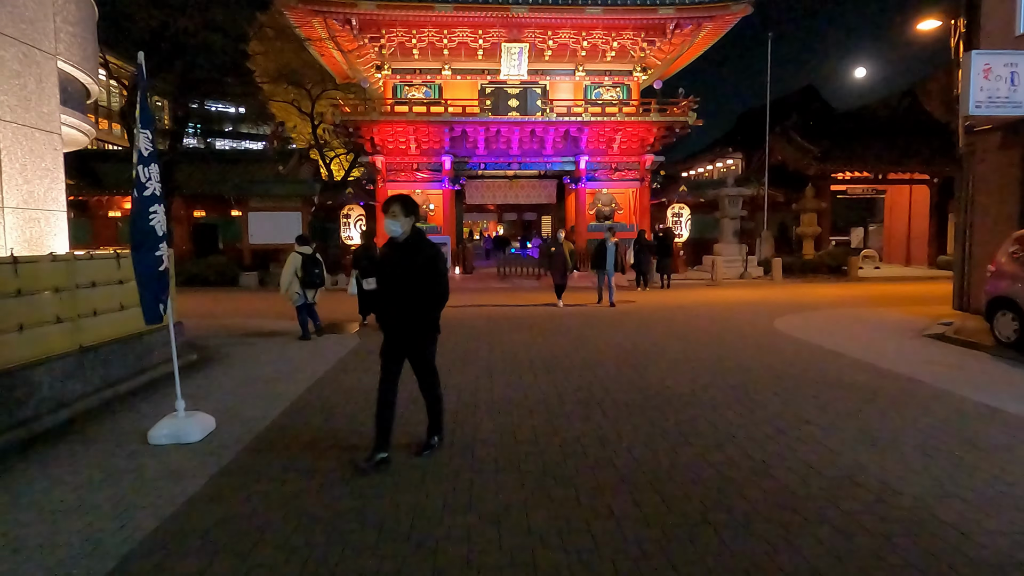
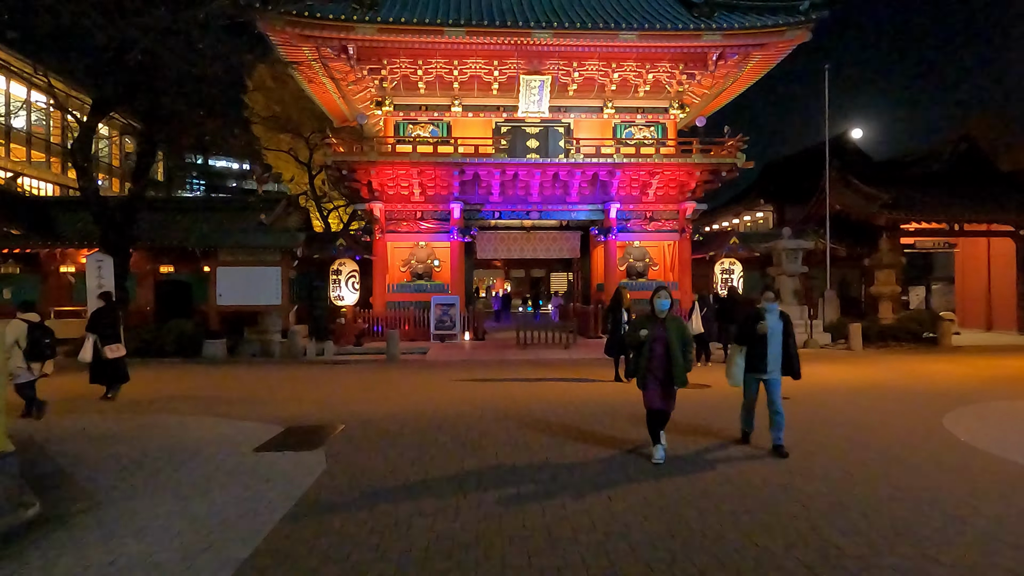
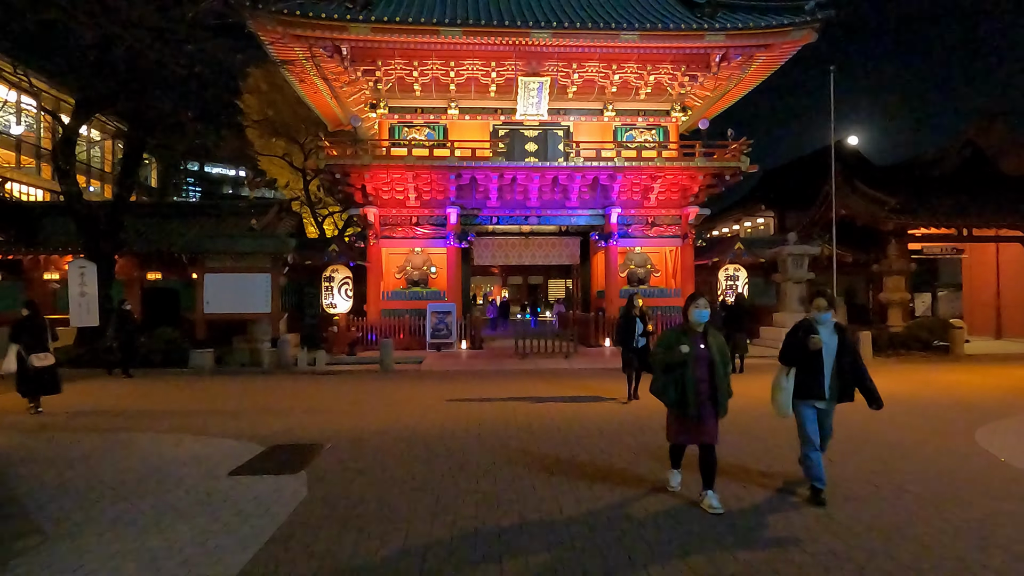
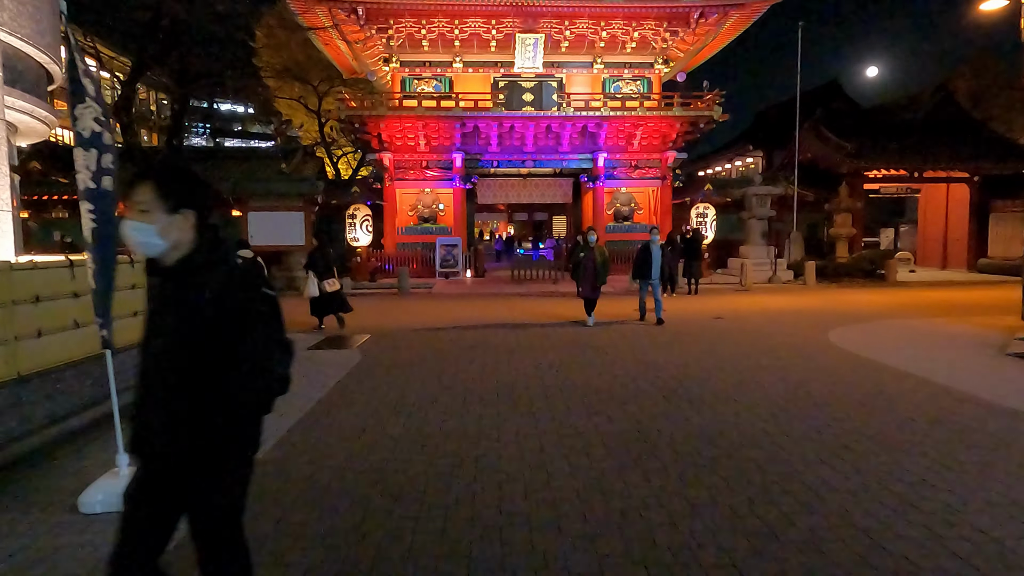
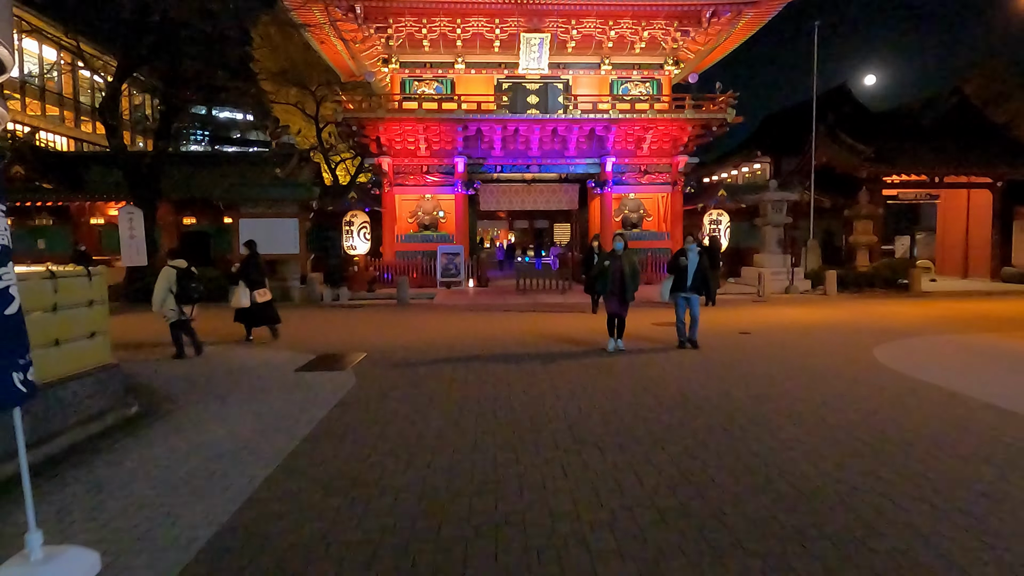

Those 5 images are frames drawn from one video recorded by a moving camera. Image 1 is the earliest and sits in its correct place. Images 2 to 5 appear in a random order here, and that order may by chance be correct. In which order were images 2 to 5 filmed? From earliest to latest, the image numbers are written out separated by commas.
4, 5, 2, 3
